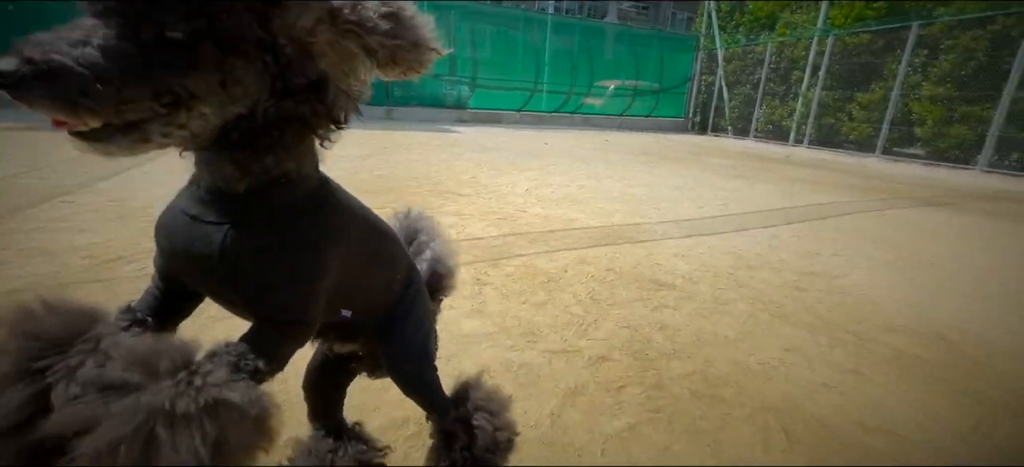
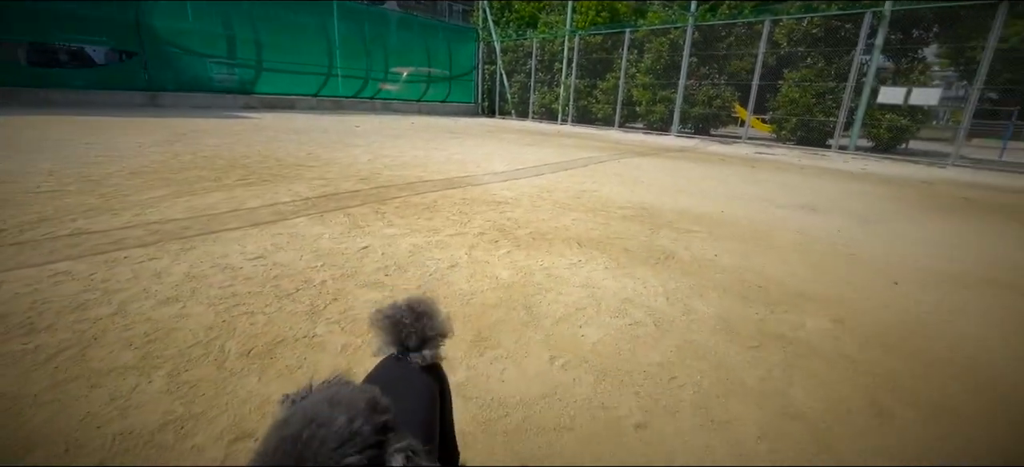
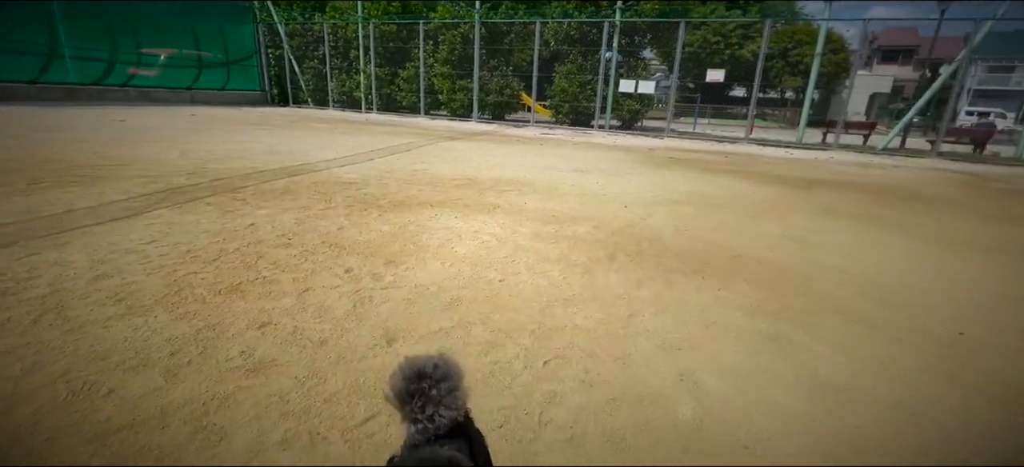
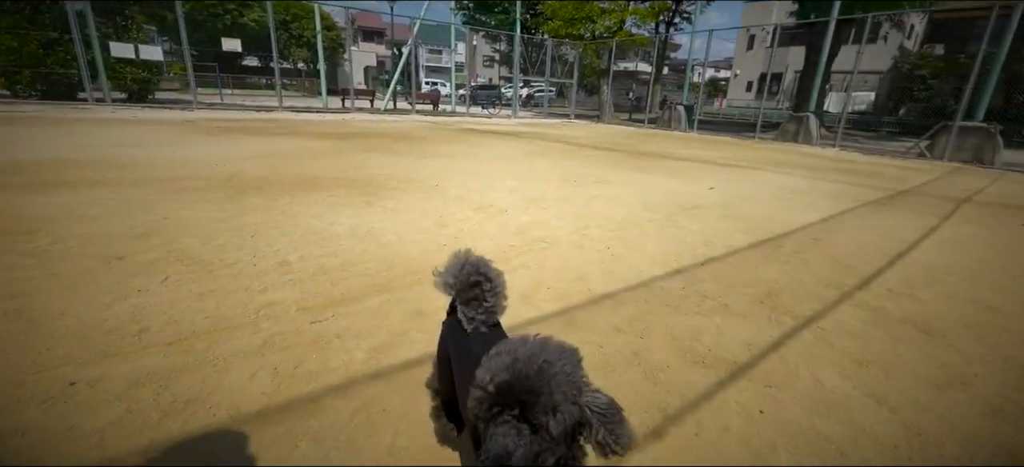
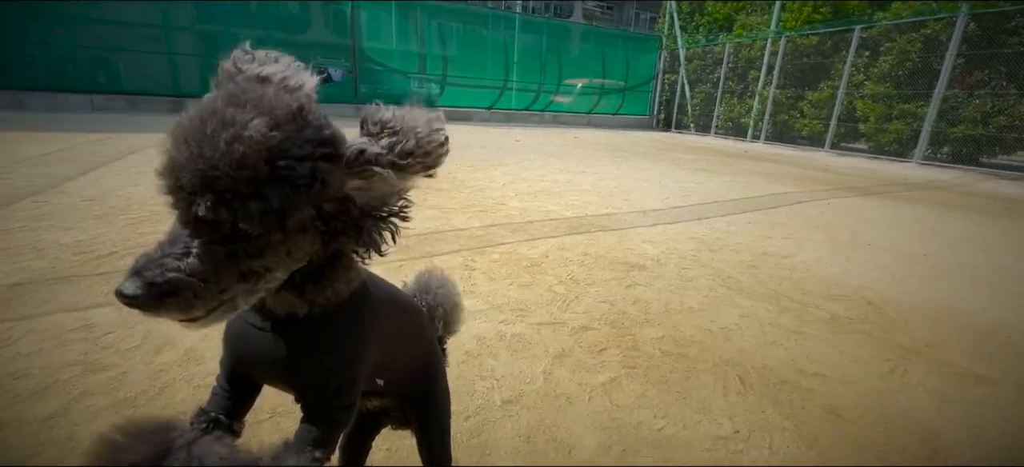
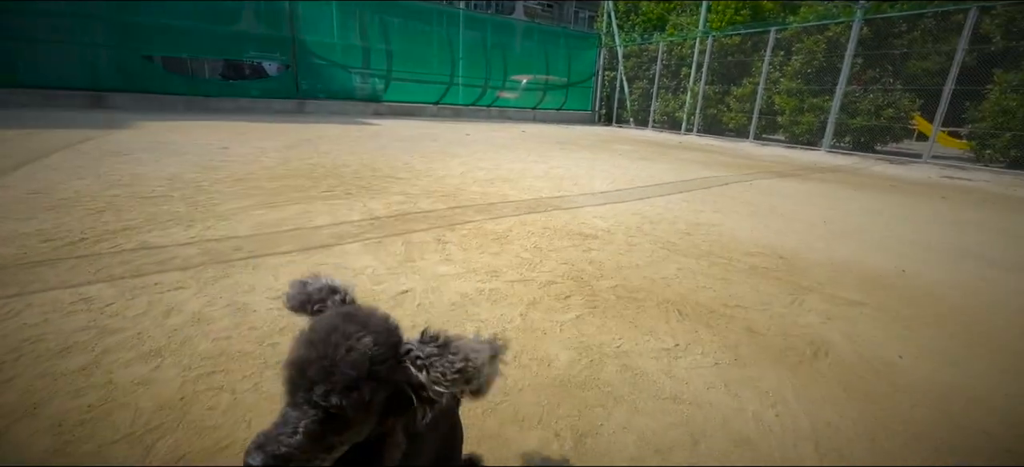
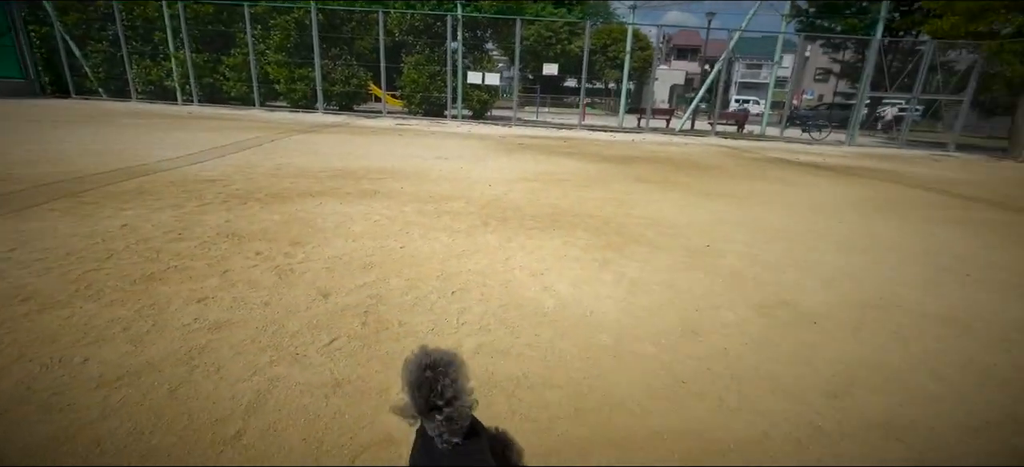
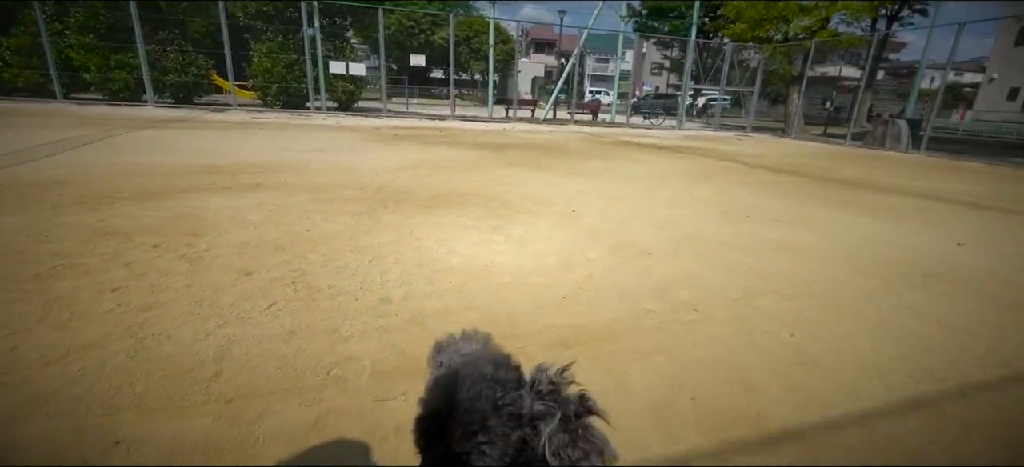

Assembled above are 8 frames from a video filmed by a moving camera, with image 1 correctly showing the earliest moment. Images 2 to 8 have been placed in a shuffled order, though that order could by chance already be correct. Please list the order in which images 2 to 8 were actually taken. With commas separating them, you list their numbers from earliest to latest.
5, 6, 2, 3, 7, 8, 4
